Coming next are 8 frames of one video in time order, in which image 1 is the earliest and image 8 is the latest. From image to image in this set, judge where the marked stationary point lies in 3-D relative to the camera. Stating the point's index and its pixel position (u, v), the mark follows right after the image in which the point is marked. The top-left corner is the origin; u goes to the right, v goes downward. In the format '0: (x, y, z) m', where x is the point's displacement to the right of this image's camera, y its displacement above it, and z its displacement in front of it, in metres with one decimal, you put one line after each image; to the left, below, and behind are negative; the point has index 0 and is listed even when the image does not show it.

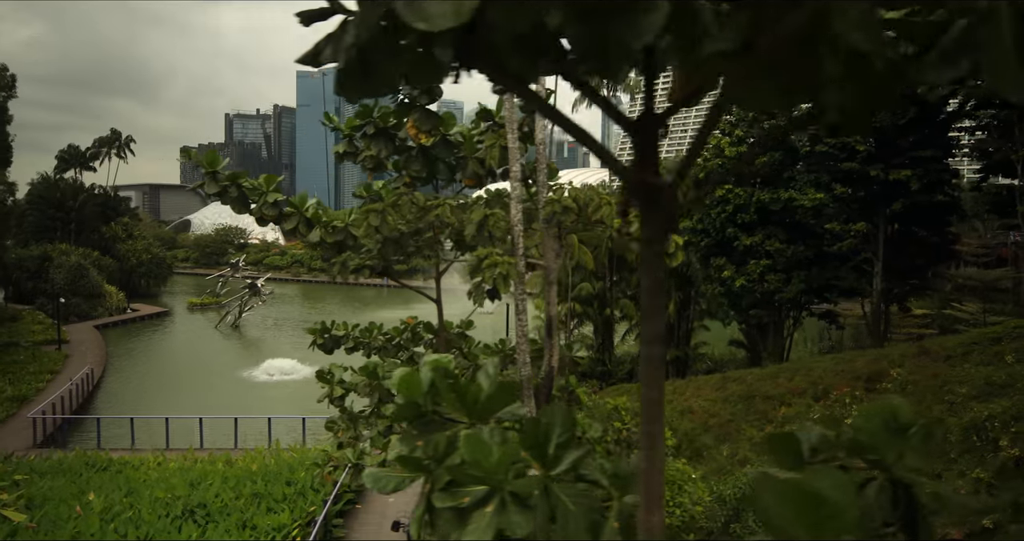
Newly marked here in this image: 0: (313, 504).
0: (-2.4, -2.9, +8.2) m
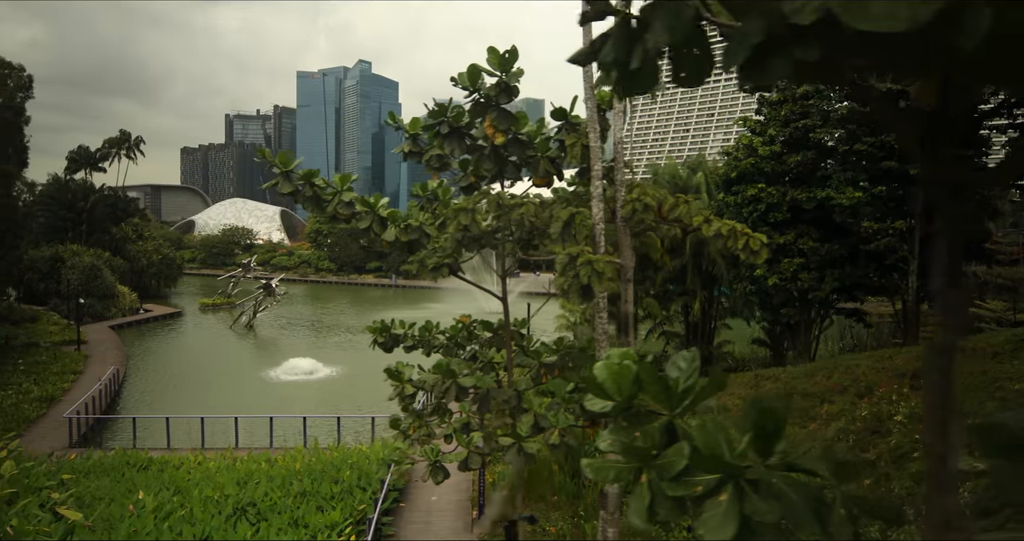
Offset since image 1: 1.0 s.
0: (-1.8, -2.8, +8.2) m
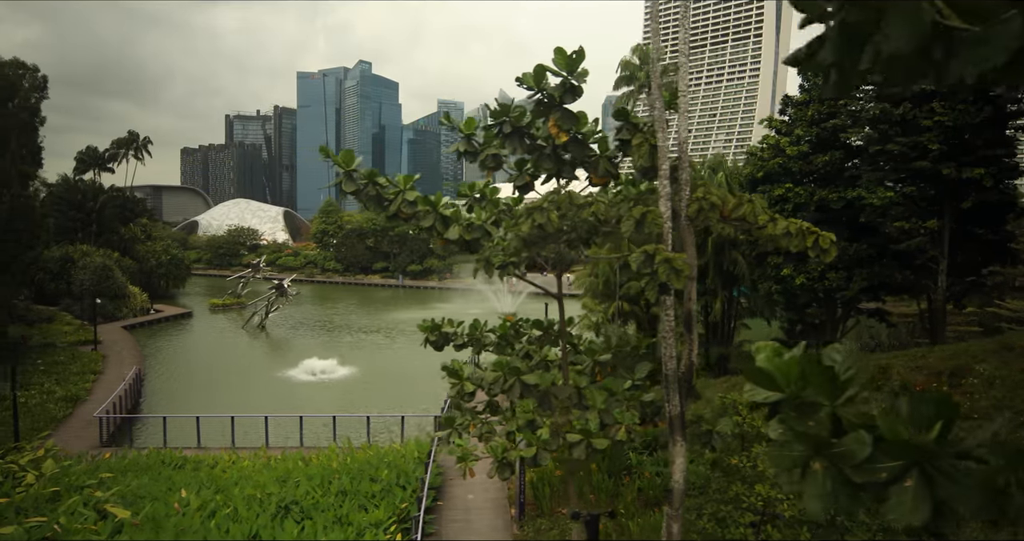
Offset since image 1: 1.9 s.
0: (-1.3, -2.8, +8.3) m
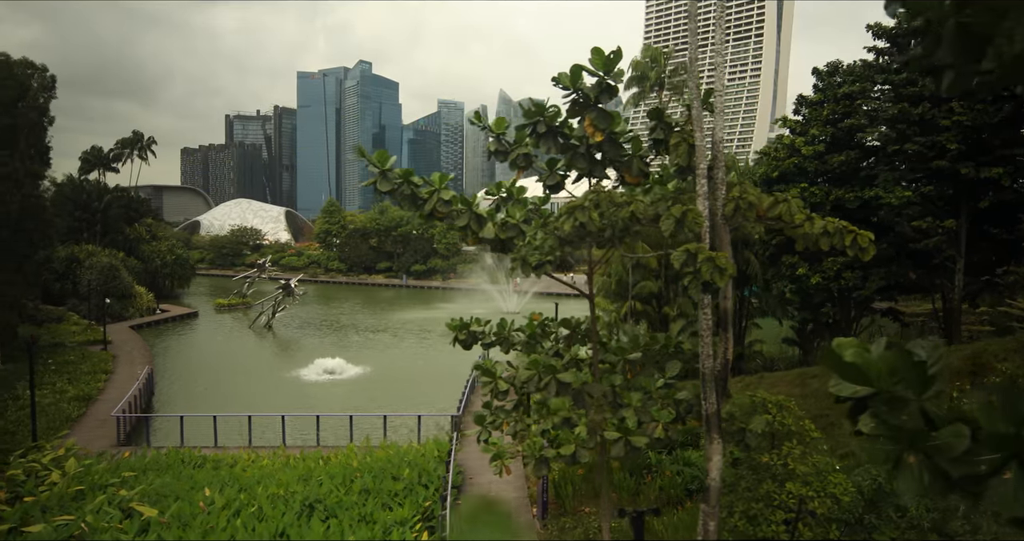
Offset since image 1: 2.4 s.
0: (-1.0, -2.8, +8.3) m
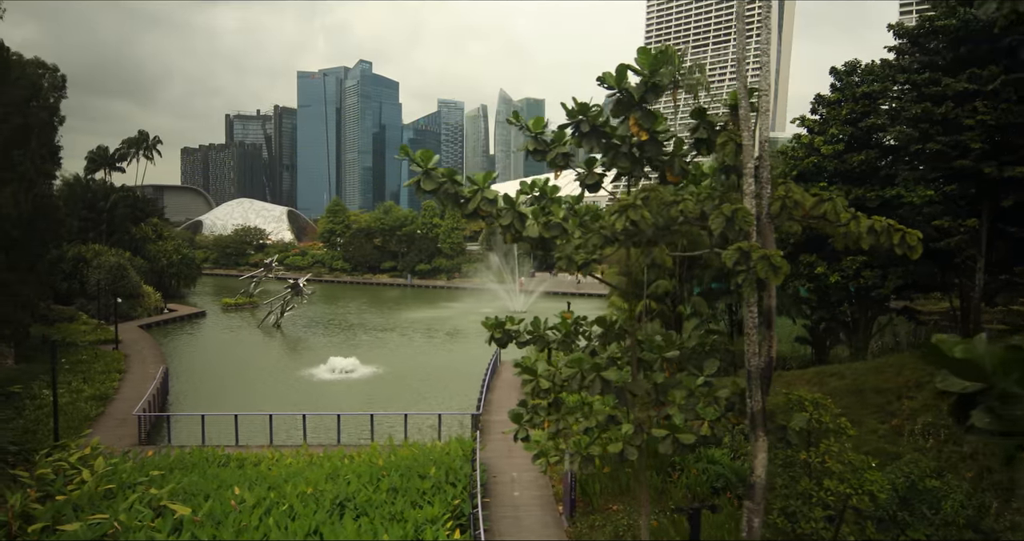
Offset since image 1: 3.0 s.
0: (-0.7, -2.8, +8.3) m
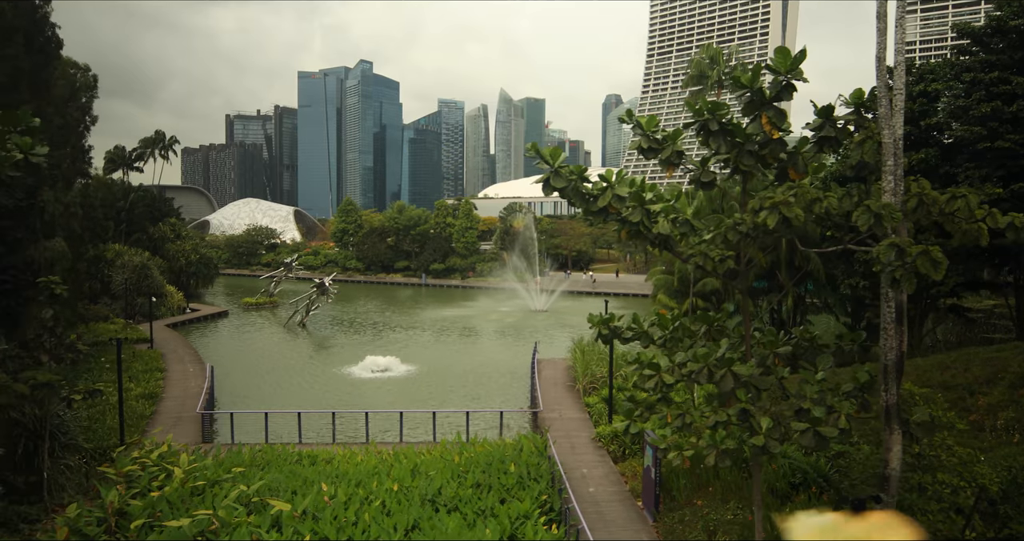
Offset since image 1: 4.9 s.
0: (+0.4, -2.8, +8.4) m
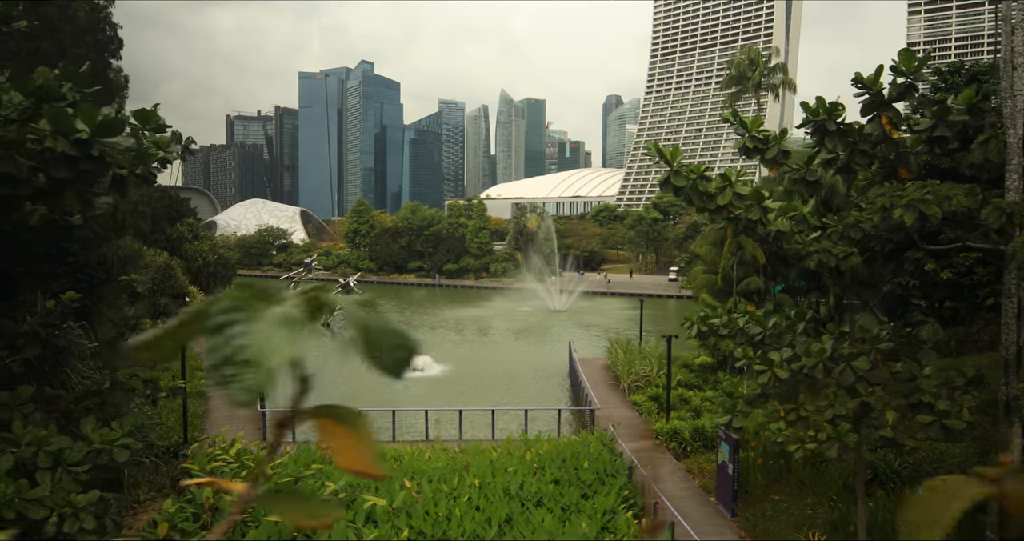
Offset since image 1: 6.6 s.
0: (+1.4, -2.8, +8.5) m
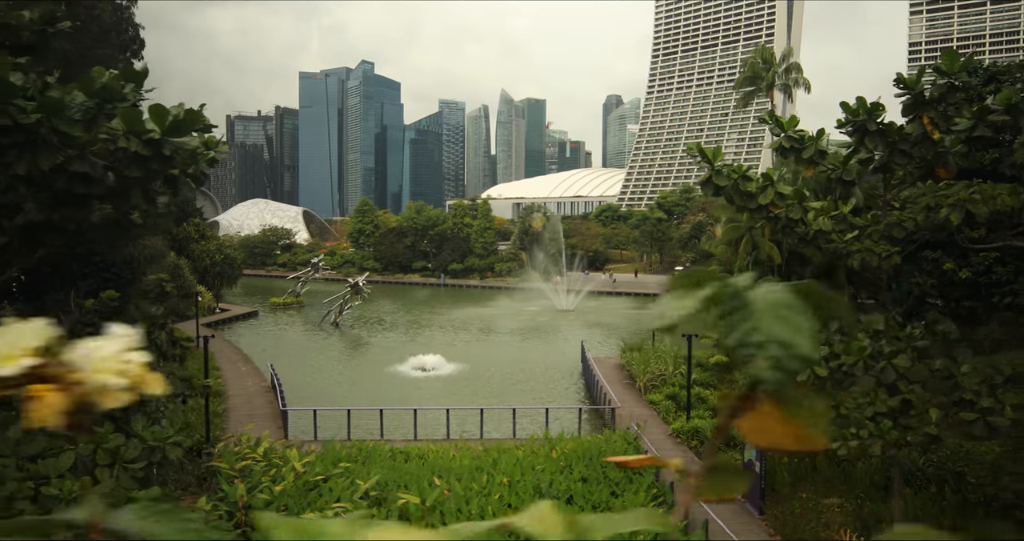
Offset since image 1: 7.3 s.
0: (+1.8, -2.8, +8.6) m
